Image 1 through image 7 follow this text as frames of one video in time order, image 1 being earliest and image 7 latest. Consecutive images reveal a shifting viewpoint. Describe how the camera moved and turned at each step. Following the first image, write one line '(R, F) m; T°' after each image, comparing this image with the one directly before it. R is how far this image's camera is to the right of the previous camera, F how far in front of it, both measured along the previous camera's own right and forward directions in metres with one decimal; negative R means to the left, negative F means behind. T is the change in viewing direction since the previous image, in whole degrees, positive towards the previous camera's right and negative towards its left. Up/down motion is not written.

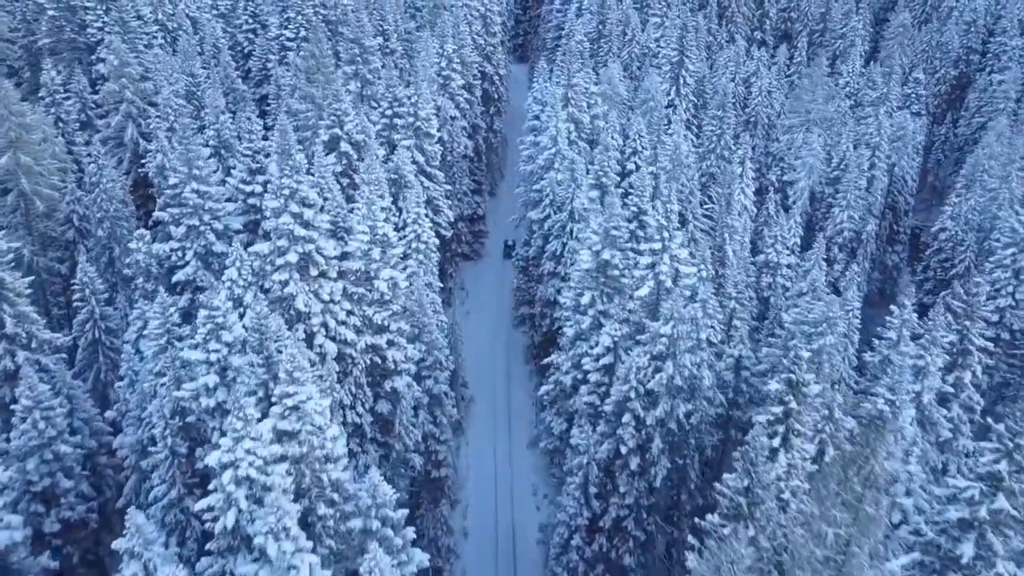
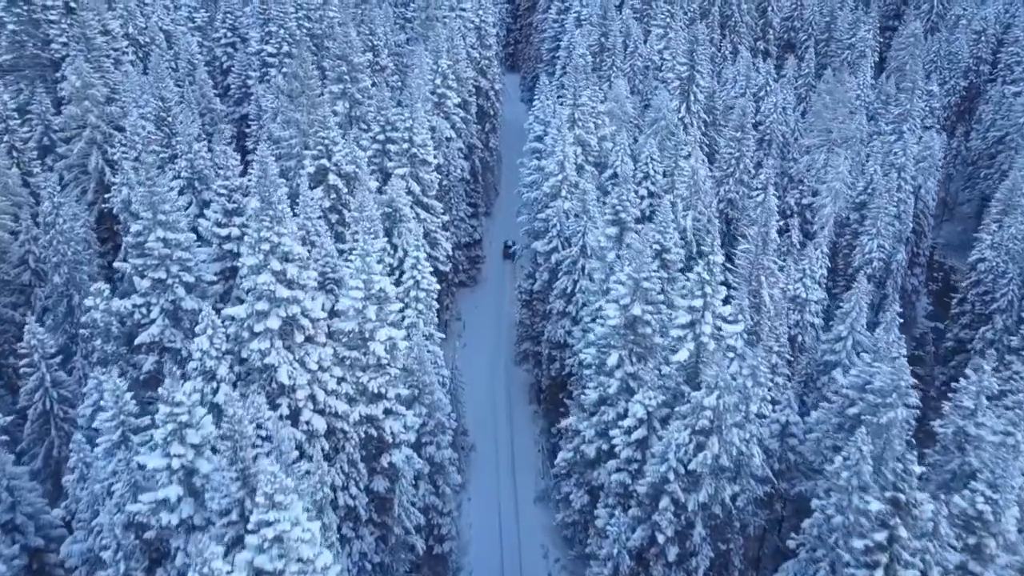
(-1.0, +3.7) m; +1°
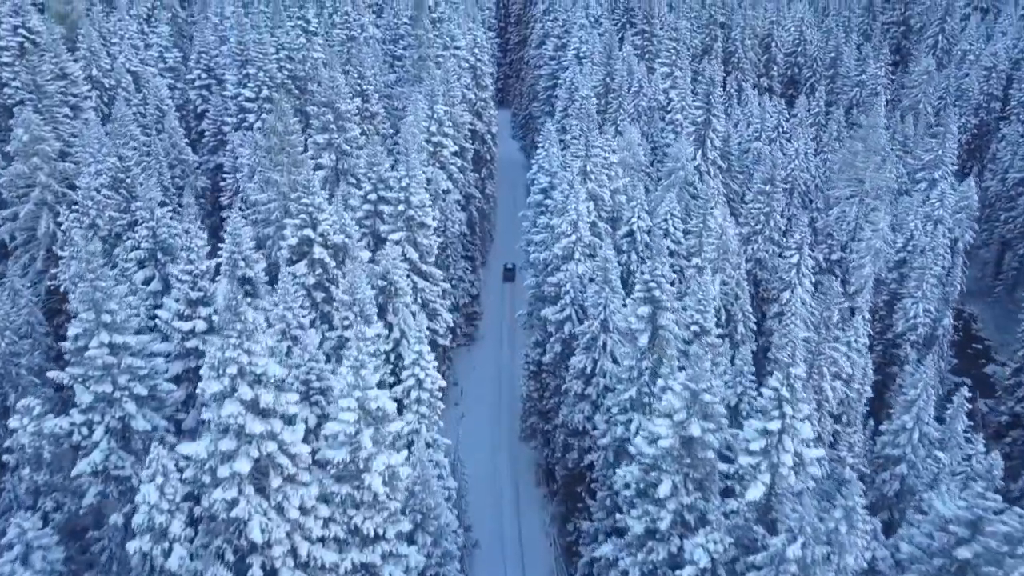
(-1.2, +4.6) m; +1°
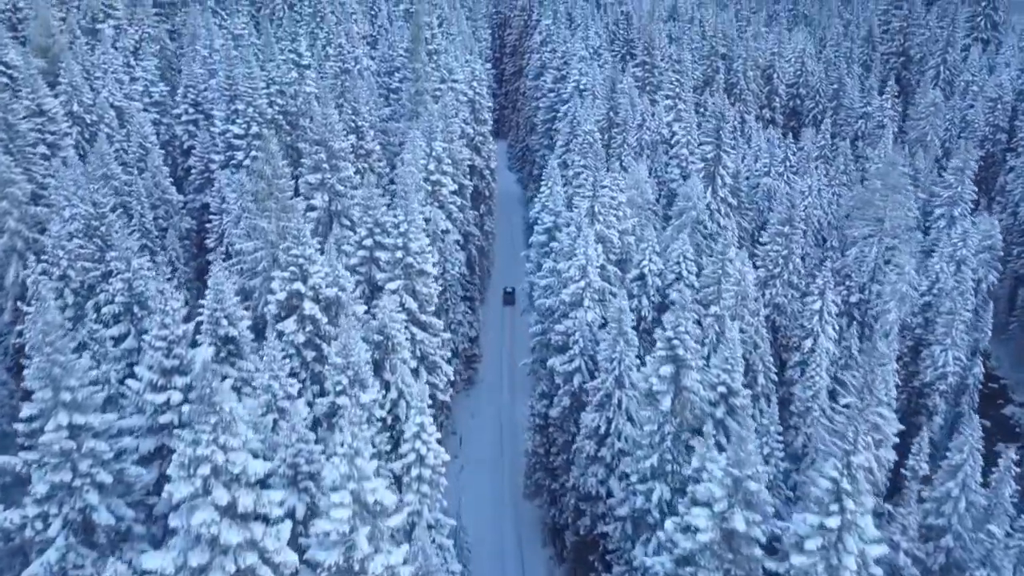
(-0.6, +2.4) m; +1°
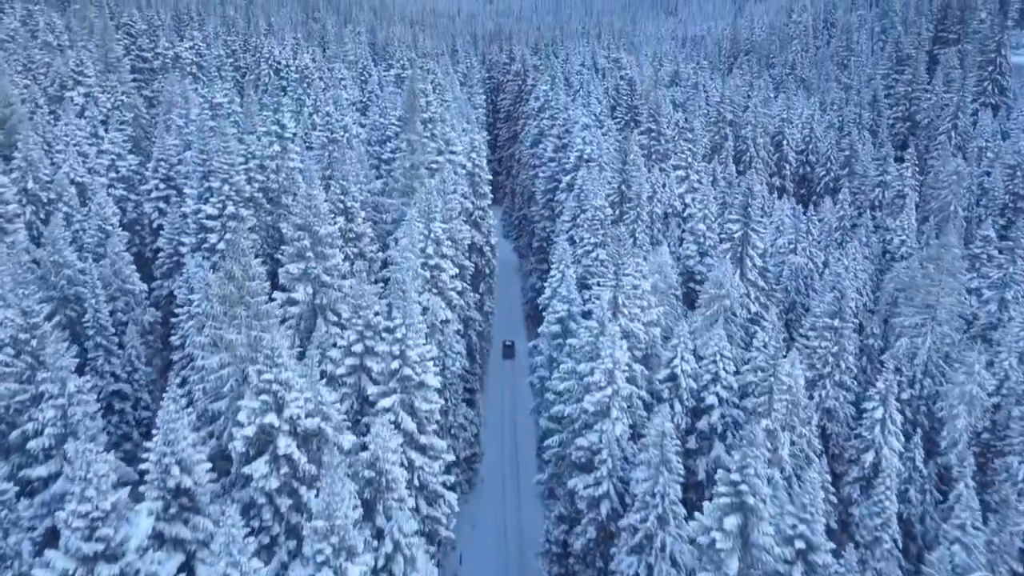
(-1.1, +4.8) m; +1°
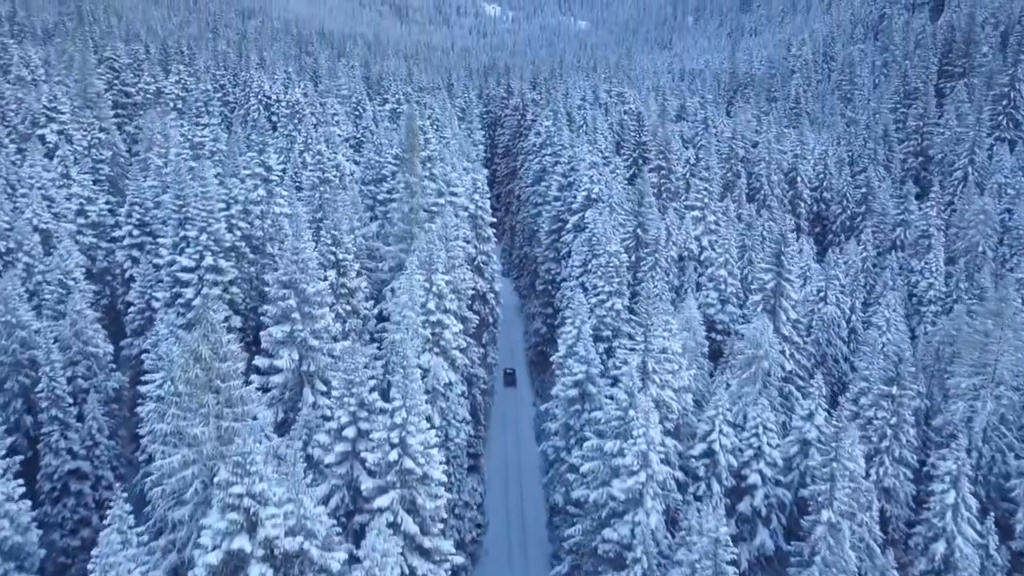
(-0.8, +3.9) m; +1°
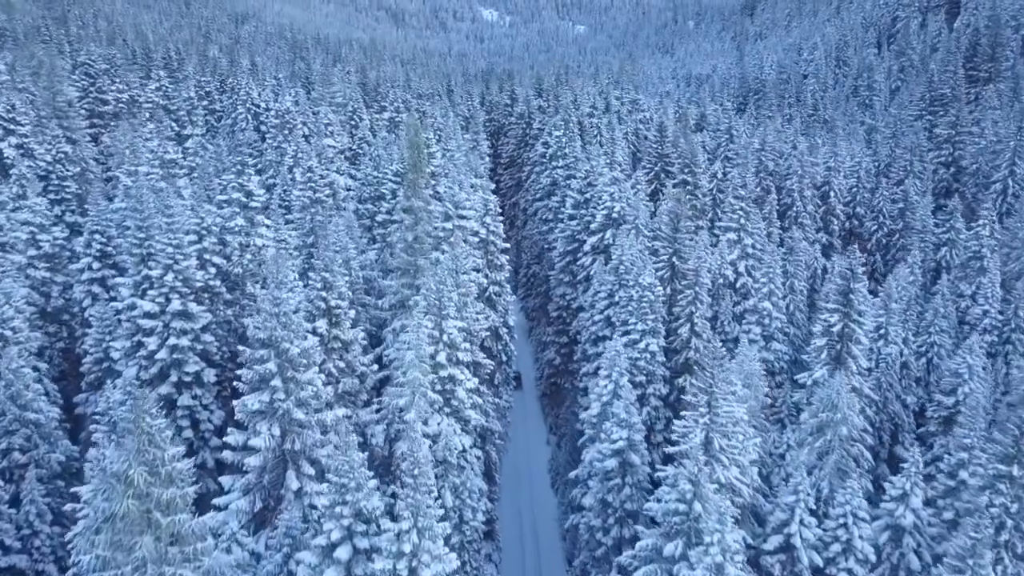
(-1.2, +5.4) m; 0°
